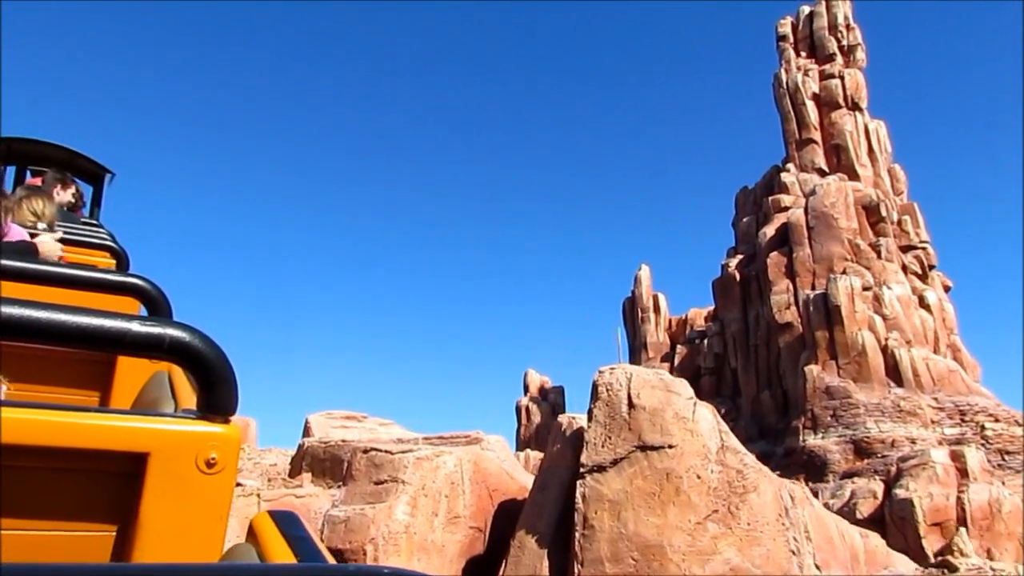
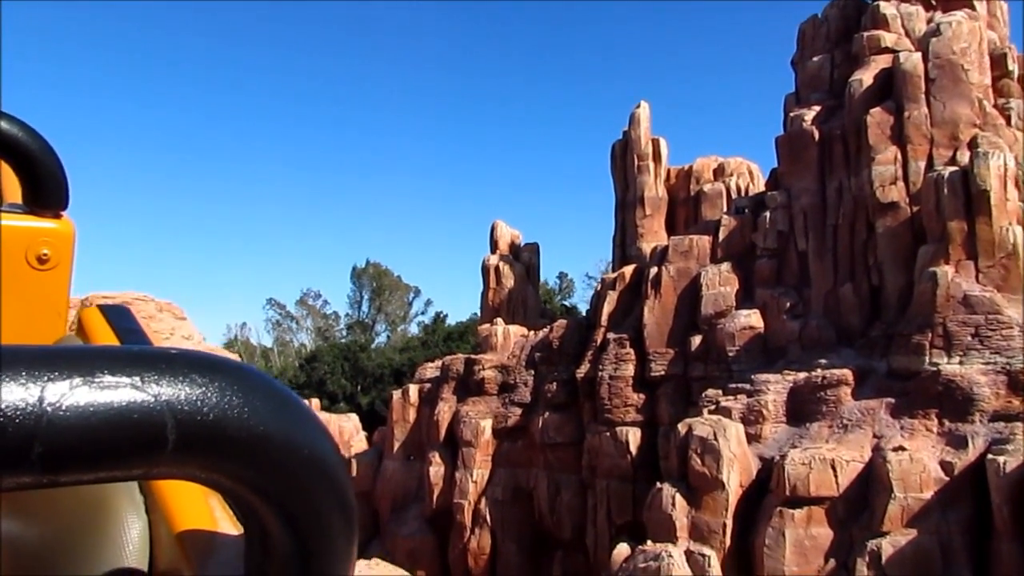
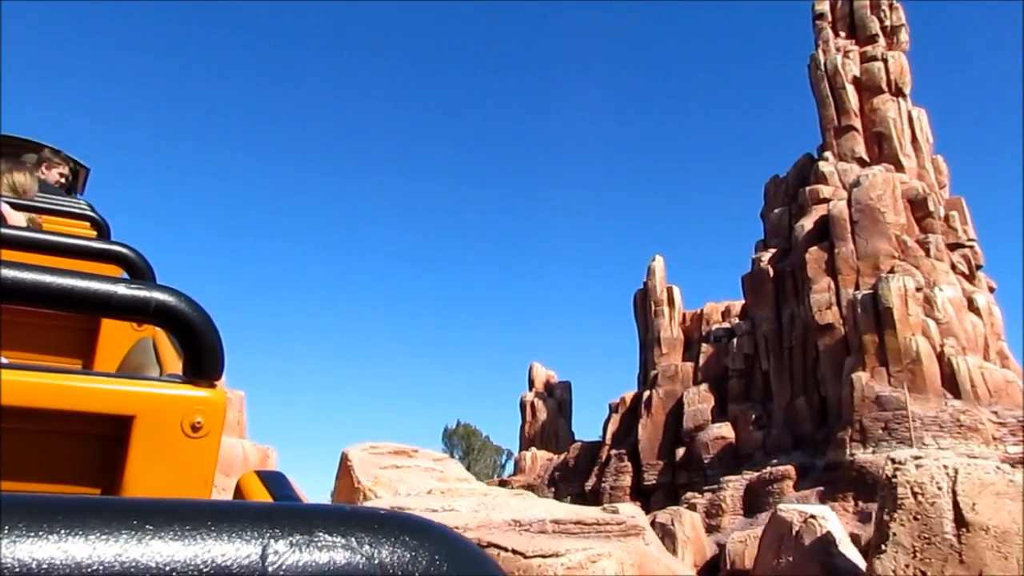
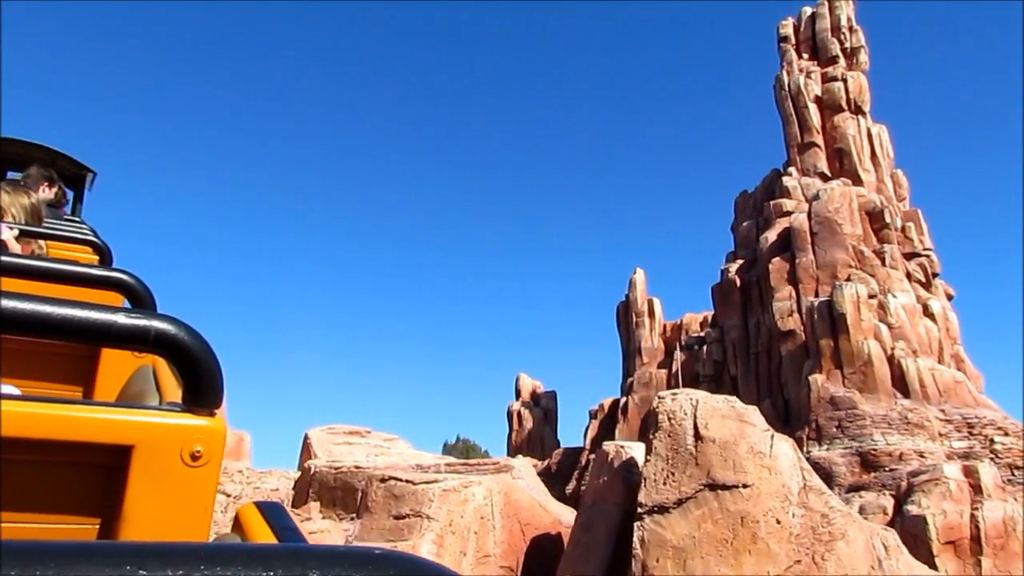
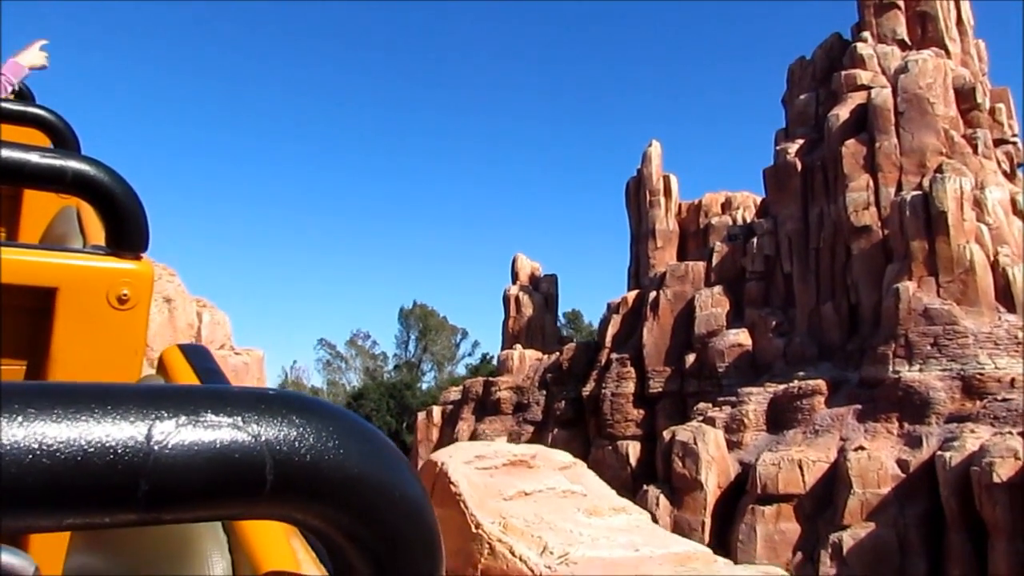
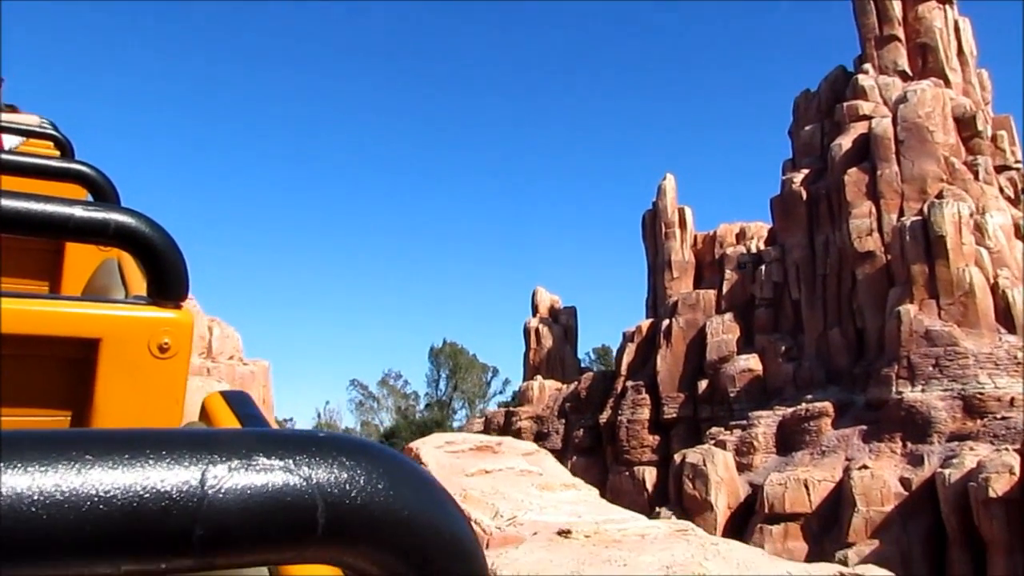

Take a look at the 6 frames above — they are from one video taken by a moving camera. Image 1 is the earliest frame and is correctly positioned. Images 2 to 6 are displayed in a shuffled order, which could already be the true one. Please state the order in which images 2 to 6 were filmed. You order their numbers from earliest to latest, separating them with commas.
4, 3, 6, 5, 2
